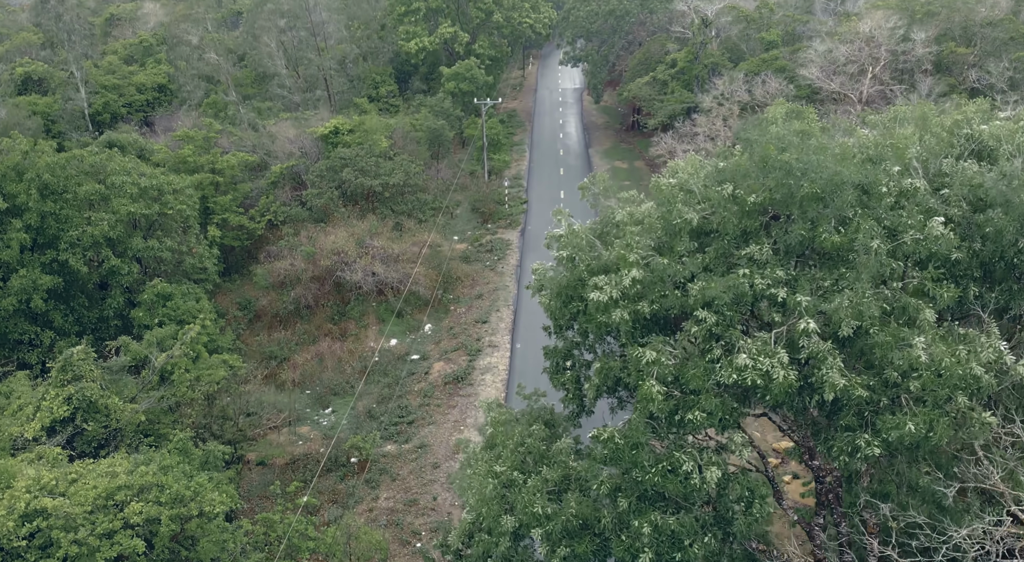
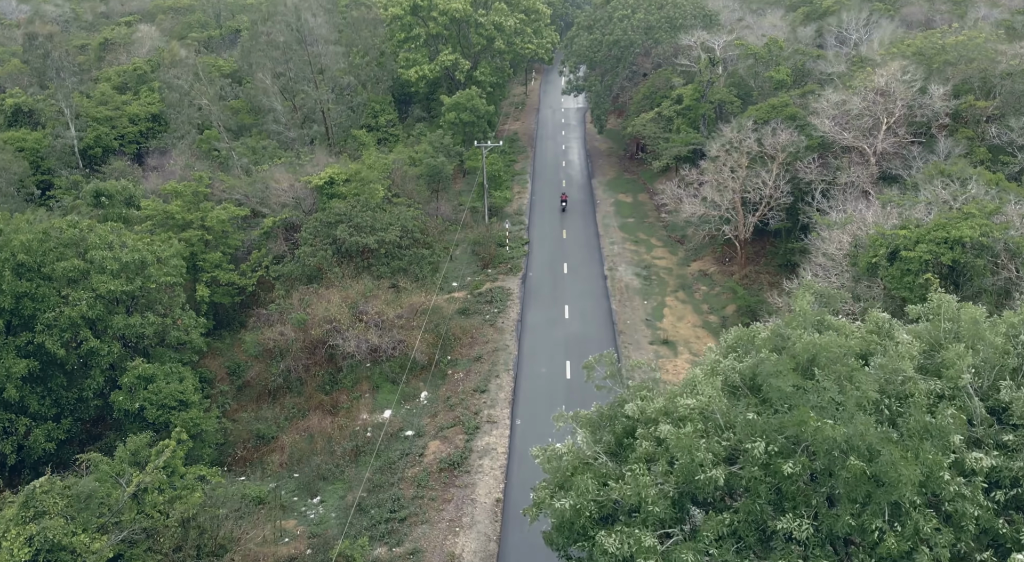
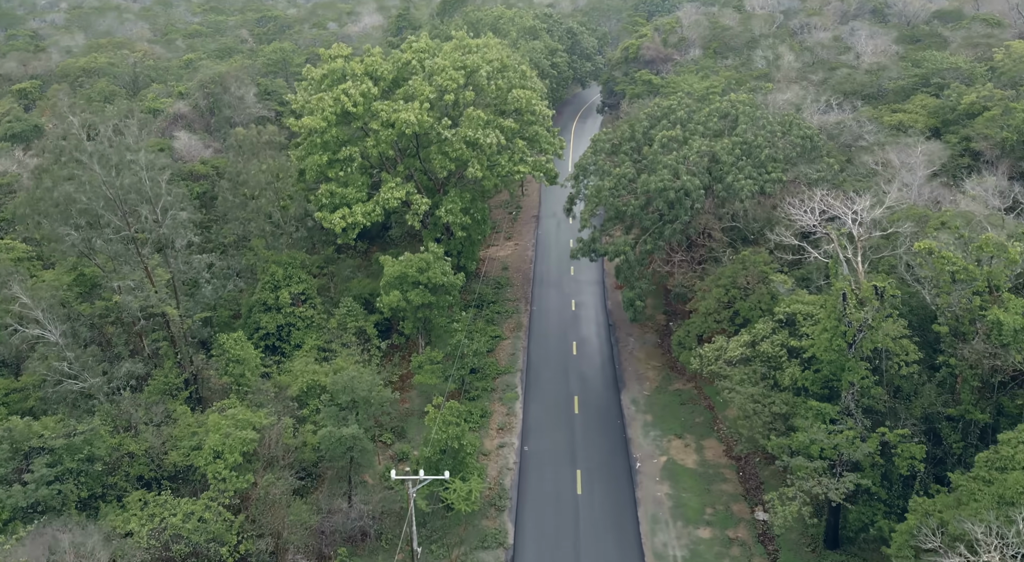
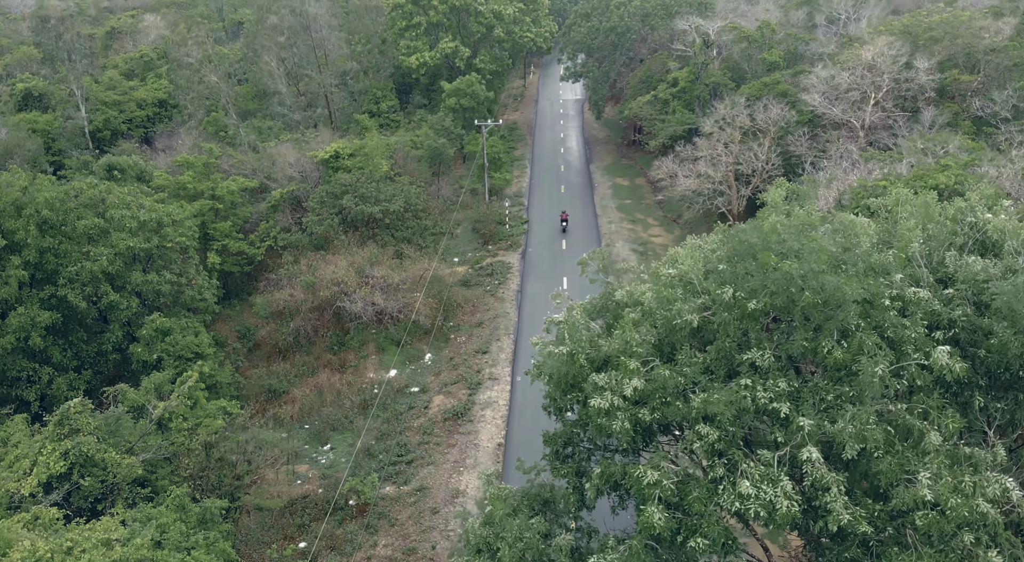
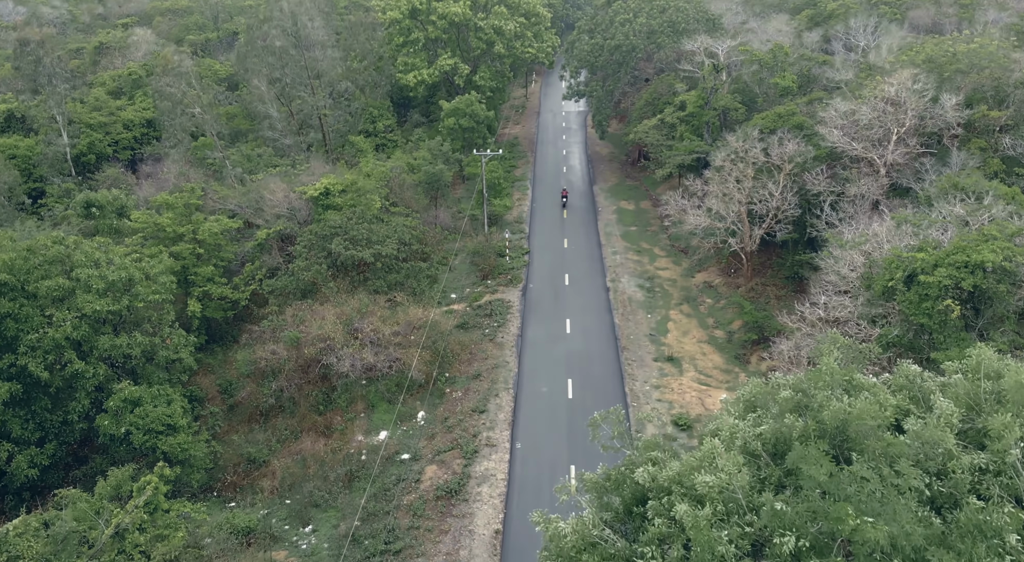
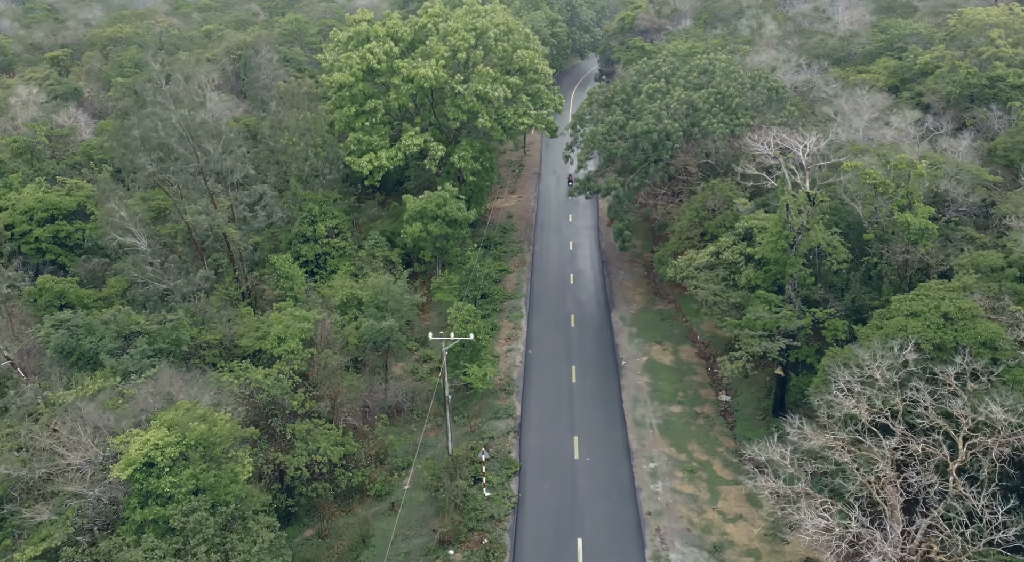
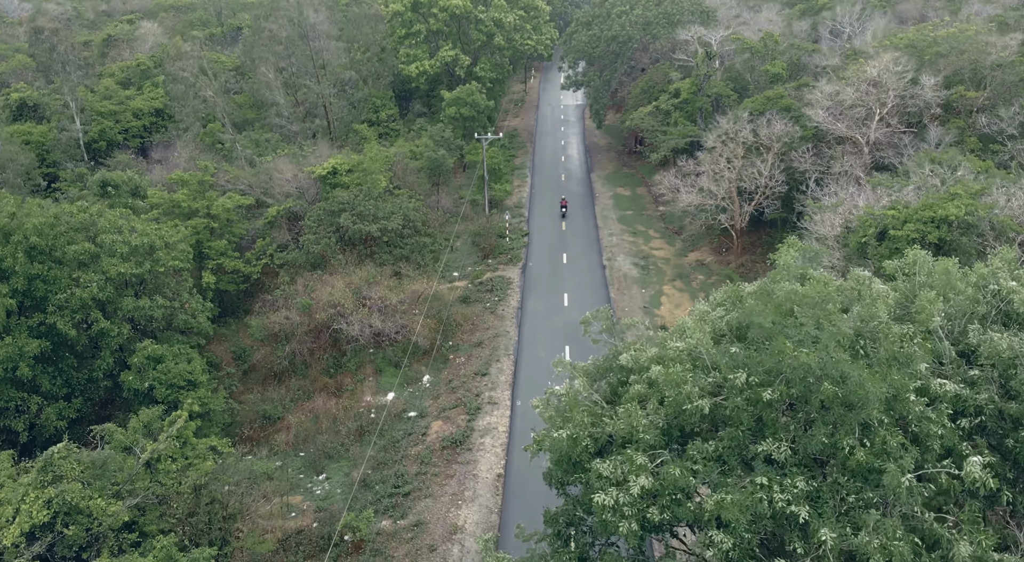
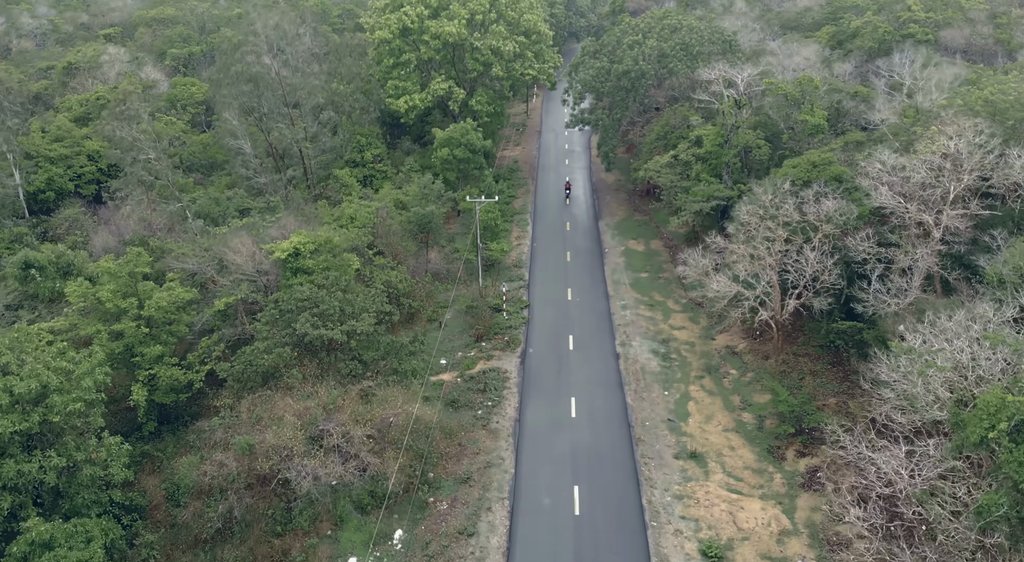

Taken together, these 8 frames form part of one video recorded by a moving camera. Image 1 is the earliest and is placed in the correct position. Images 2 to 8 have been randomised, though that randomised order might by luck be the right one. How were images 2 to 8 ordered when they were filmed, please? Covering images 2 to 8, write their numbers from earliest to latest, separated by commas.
4, 7, 2, 5, 8, 6, 3
